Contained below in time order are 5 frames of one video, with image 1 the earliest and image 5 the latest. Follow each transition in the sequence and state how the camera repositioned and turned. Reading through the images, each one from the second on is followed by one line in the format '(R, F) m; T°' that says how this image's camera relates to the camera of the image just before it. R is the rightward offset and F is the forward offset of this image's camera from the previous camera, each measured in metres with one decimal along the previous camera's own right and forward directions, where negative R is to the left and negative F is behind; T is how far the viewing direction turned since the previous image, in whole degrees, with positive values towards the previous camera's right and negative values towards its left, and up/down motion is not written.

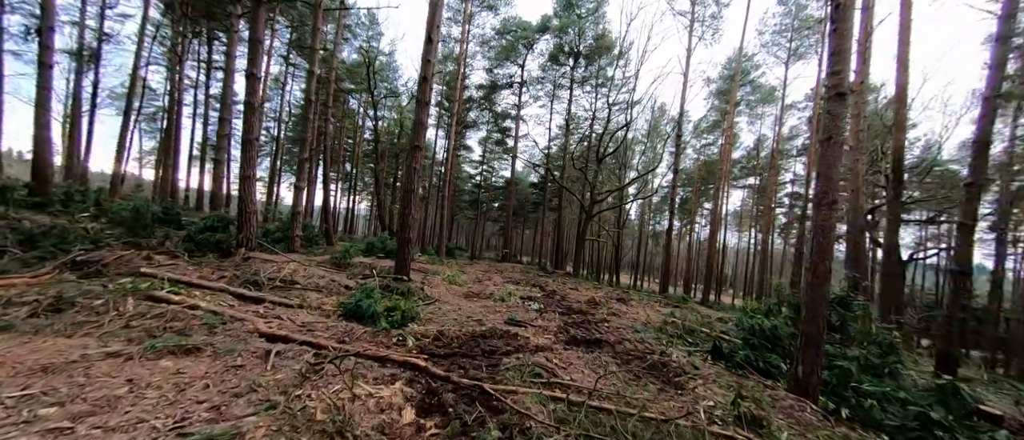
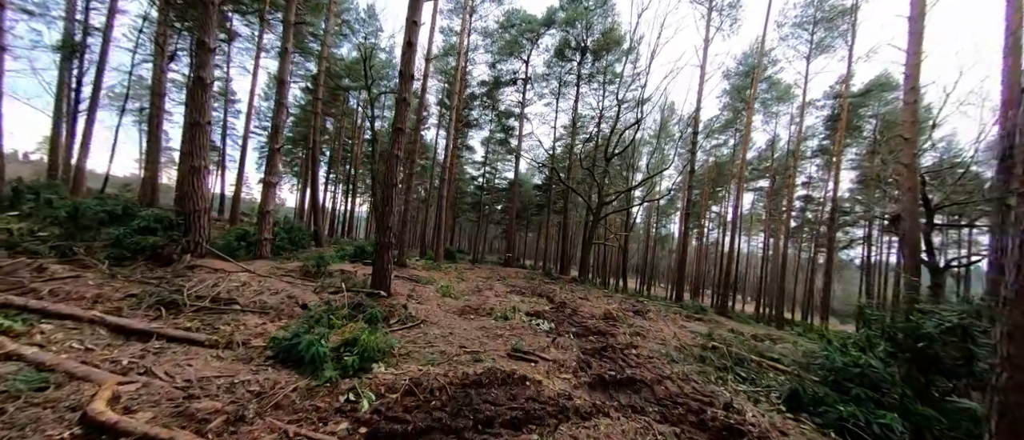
(0.0, +0.9) m; -1°
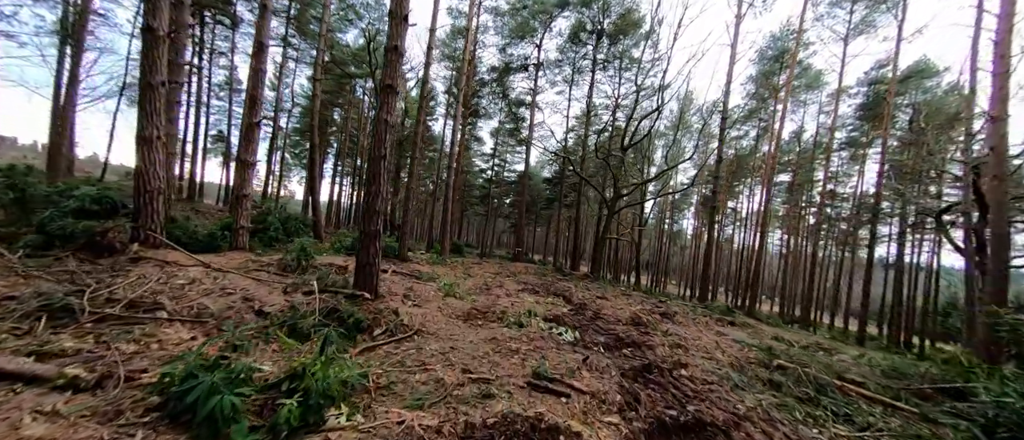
(-0.1, +0.8) m; -1°
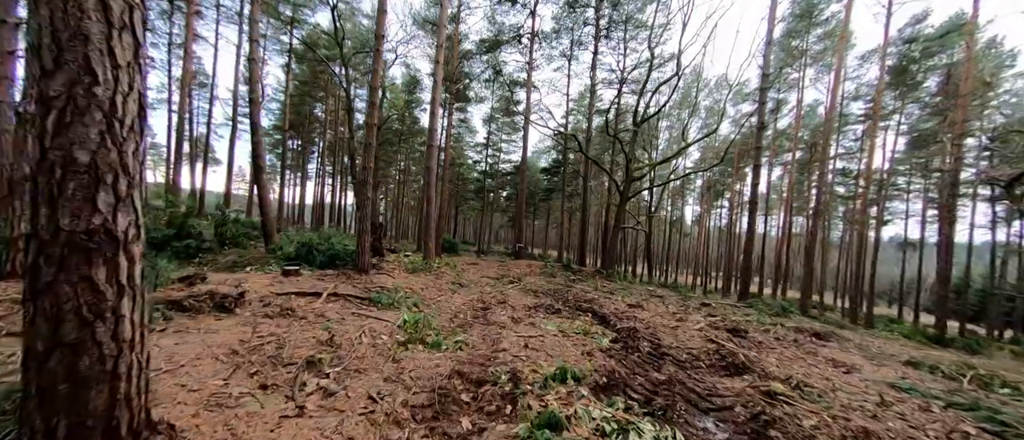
(-0.1, +2.1) m; 0°
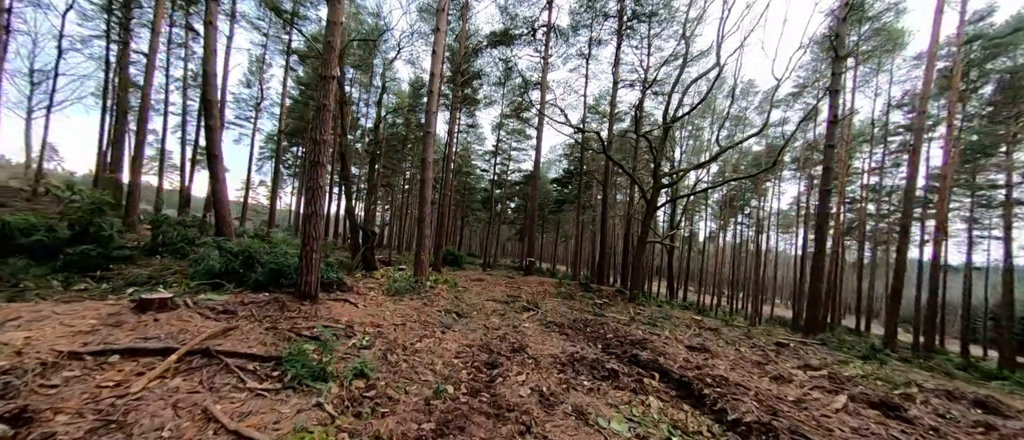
(-0.2, +1.7) m; -1°
